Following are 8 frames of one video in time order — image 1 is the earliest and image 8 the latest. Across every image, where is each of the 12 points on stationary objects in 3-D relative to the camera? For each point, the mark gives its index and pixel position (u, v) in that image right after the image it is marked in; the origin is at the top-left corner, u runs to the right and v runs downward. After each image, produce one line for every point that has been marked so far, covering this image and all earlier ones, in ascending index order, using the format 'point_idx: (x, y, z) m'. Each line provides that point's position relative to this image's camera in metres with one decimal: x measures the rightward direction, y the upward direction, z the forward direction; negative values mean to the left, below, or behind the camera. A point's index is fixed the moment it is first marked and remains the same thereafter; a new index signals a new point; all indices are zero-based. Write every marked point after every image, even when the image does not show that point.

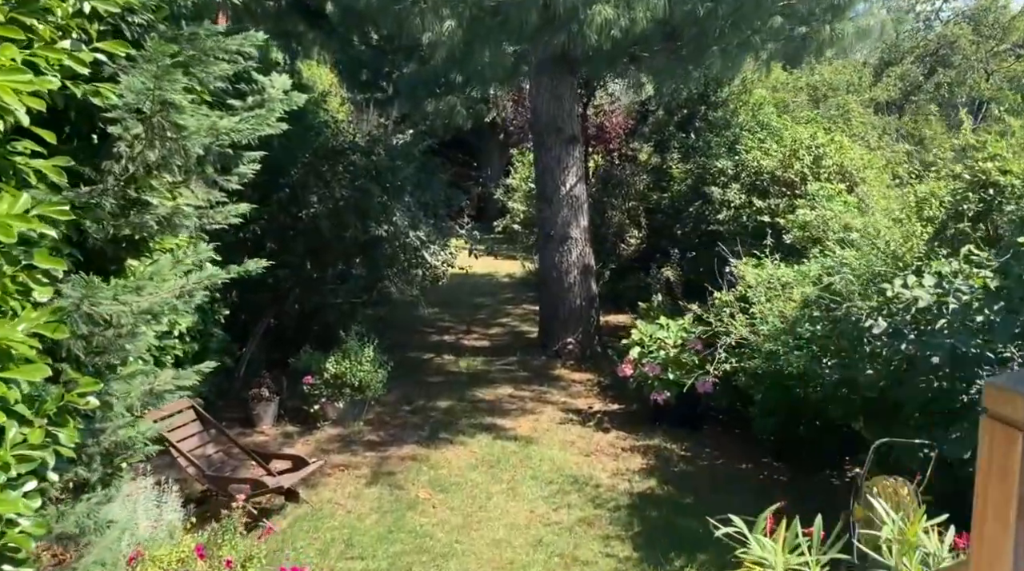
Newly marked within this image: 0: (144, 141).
0: (-1.7, +0.7, +4.3) m
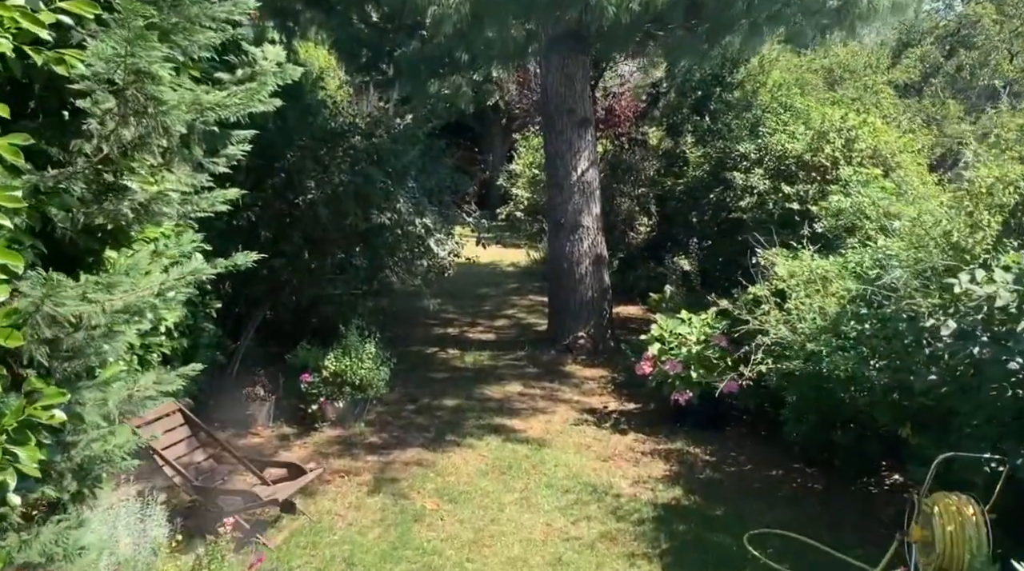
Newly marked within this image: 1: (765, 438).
0: (-1.6, +0.7, +3.7) m
1: (+2.0, -1.2, +7.7) m
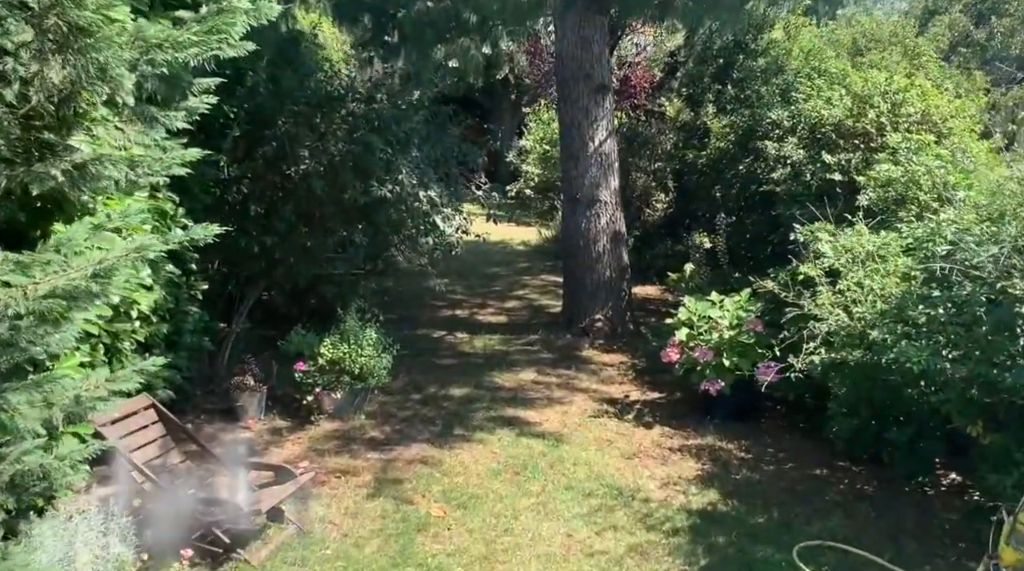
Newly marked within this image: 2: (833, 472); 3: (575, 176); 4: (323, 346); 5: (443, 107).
0: (-1.5, +0.7, +3.0) m
1: (+2.1, -1.1, +7.0) m
2: (+2.2, -1.2, +6.3) m
3: (+0.6, +1.1, +9.3) m
4: (-1.4, -0.4, +7.0) m
5: (-0.6, +1.6, +8.7) m
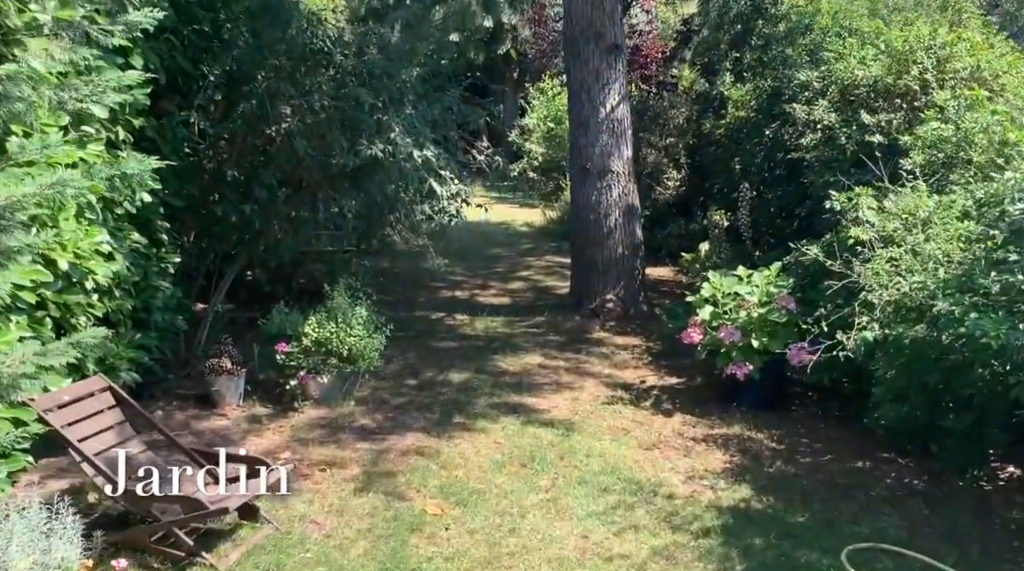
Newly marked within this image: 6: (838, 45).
0: (-1.5, +0.9, +2.3) m
1: (+2.2, -0.9, +6.3) m
2: (+2.2, -1.1, +5.7) m
3: (+0.7, +1.3, +8.6) m
4: (-1.4, -0.3, +6.3) m
5: (-0.6, +1.8, +8.0) m
6: (+2.8, +2.1, +8.2) m
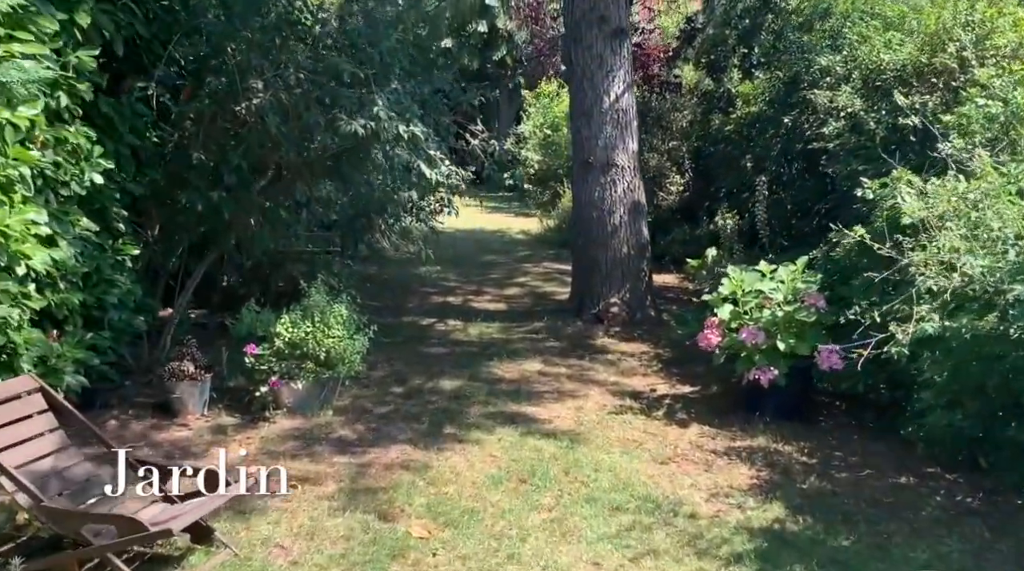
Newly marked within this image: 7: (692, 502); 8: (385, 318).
0: (-1.4, +1.0, +1.7) m
1: (+2.2, -0.9, +5.6) m
2: (+2.2, -1.0, +5.0) m
3: (+0.6, +1.3, +8.0) m
4: (-1.4, -0.2, +5.6) m
5: (-0.6, +1.8, +7.4) m
6: (+2.8, +2.0, +7.6) m
7: (+0.9, -1.0, +4.6) m
8: (-1.1, -0.3, +8.3) m
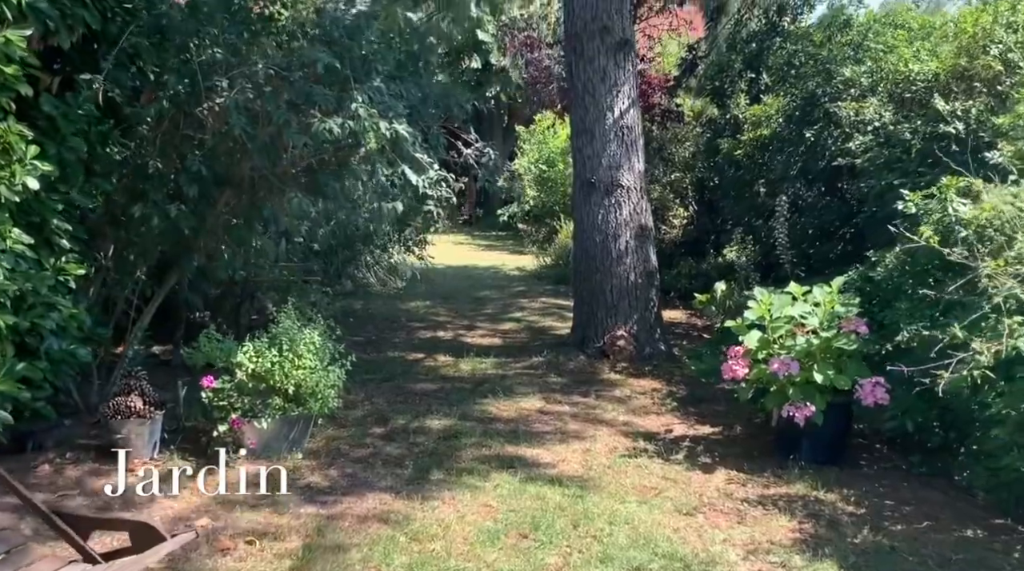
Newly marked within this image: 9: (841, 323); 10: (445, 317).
0: (-1.4, +1.1, +1.0) m
1: (+2.1, -1.0, +4.9) m
2: (+2.2, -1.1, +4.3) m
3: (+0.6, +1.0, +7.4) m
4: (-1.4, -0.4, +4.9) m
5: (-0.6, +1.6, +6.8) m
6: (+2.8, +1.8, +7.0) m
7: (+0.9, -1.1, +3.8) m
8: (-1.1, -0.5, +7.6) m
9: (+1.7, -0.2, +4.9) m
10: (-0.7, -0.3, +9.7) m
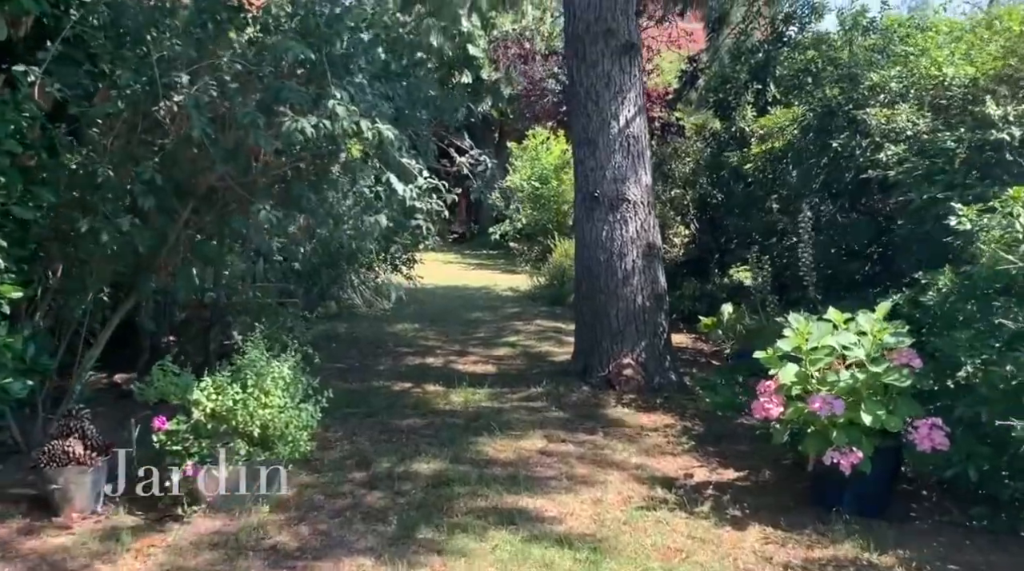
0: (-1.4, +1.0, +0.4) m
1: (+2.1, -1.1, +4.2) m
2: (+2.2, -1.2, +3.6) m
3: (+0.6, +0.8, +6.7) m
4: (-1.4, -0.5, +4.2) m
5: (-0.7, +1.5, +6.2) m
6: (+2.7, +1.7, +6.4) m
7: (+0.9, -1.2, +3.2) m
8: (-1.2, -0.7, +6.9) m
9: (+1.7, -0.3, +4.3) m
10: (-0.7, -0.5, +9.1) m
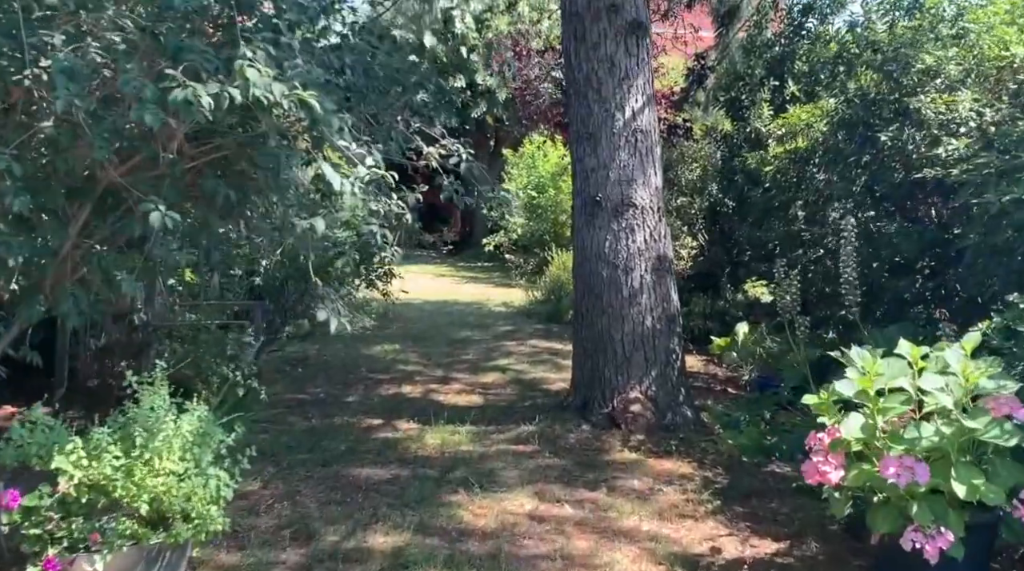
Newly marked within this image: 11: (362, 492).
0: (-1.4, +1.0, -0.6) m
1: (+2.1, -1.2, +3.2) m
2: (+2.1, -1.3, +2.6) m
3: (+0.5, +0.7, +5.7) m
4: (-1.5, -0.6, +3.2) m
5: (-0.7, +1.3, +5.2) m
6: (+2.7, +1.5, +5.4) m
7: (+0.8, -1.3, +2.1) m
8: (-1.3, -0.8, +5.9) m
9: (+1.6, -0.4, +3.3) m
10: (-0.8, -0.7, +8.0) m
11: (-0.7, -1.0, +4.4) m
